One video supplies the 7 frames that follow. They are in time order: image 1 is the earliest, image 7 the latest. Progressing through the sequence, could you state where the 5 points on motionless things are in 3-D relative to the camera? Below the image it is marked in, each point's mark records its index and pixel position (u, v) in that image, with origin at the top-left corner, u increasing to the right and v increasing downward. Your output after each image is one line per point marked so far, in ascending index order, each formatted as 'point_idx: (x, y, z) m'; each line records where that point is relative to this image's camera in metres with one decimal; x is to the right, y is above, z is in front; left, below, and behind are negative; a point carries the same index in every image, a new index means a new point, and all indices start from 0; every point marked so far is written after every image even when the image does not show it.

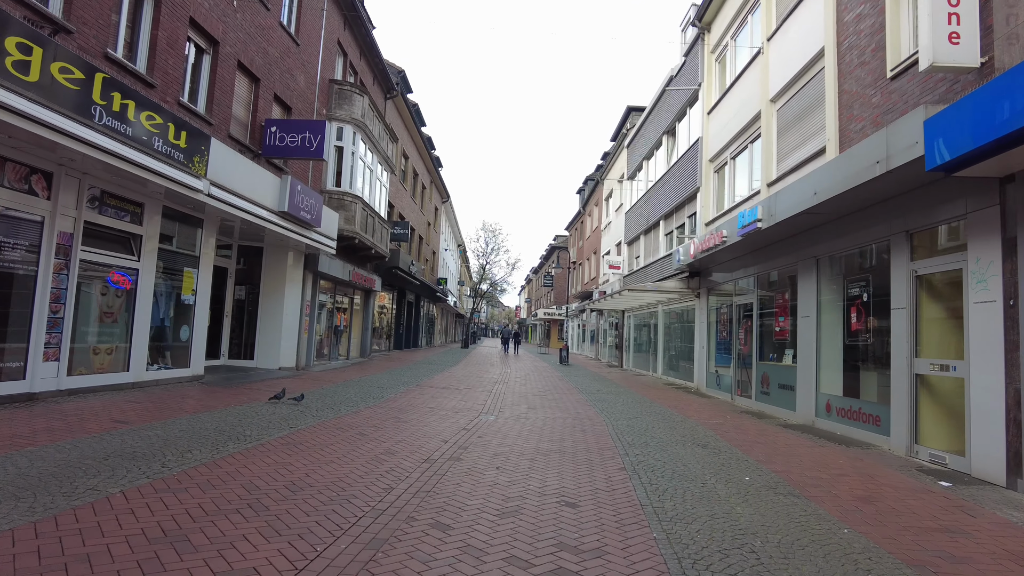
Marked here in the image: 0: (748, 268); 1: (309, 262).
0: (+4.7, +0.4, +13.1) m
1: (-4.8, +0.6, +15.4) m
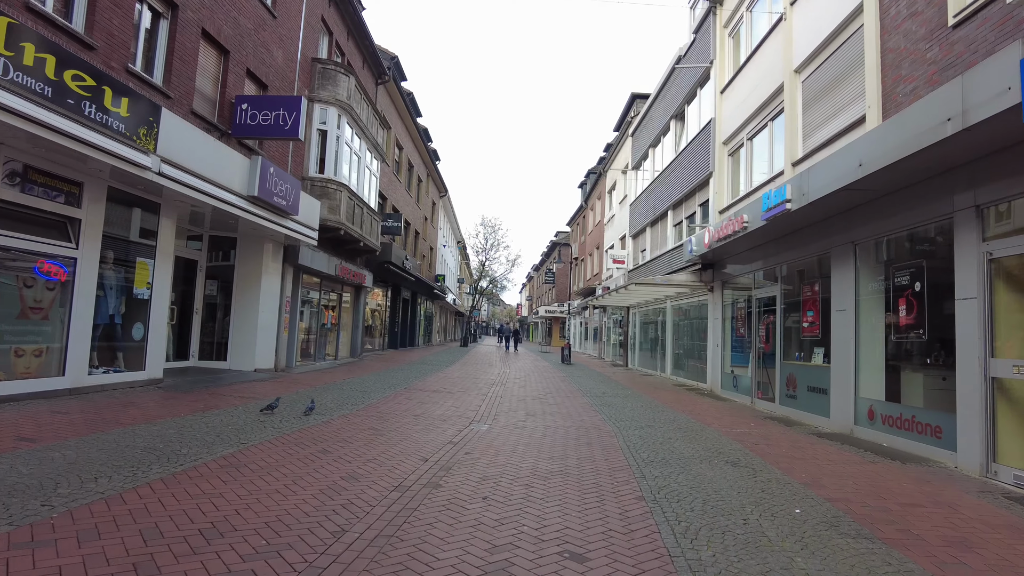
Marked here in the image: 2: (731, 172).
0: (+4.6, +0.5, +11.9) m
1: (-4.8, +0.7, +14.2) m
2: (+4.9, +2.6, +14.7) m
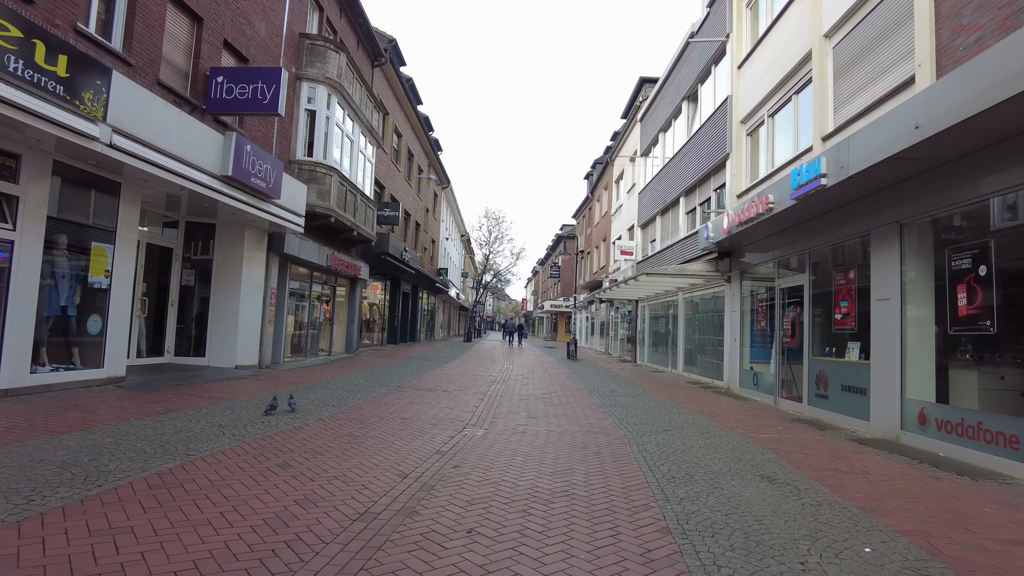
0: (+4.6, +0.7, +10.8) m
1: (-4.8, +0.9, +13.3) m
2: (+4.9, +2.8, +13.6) m
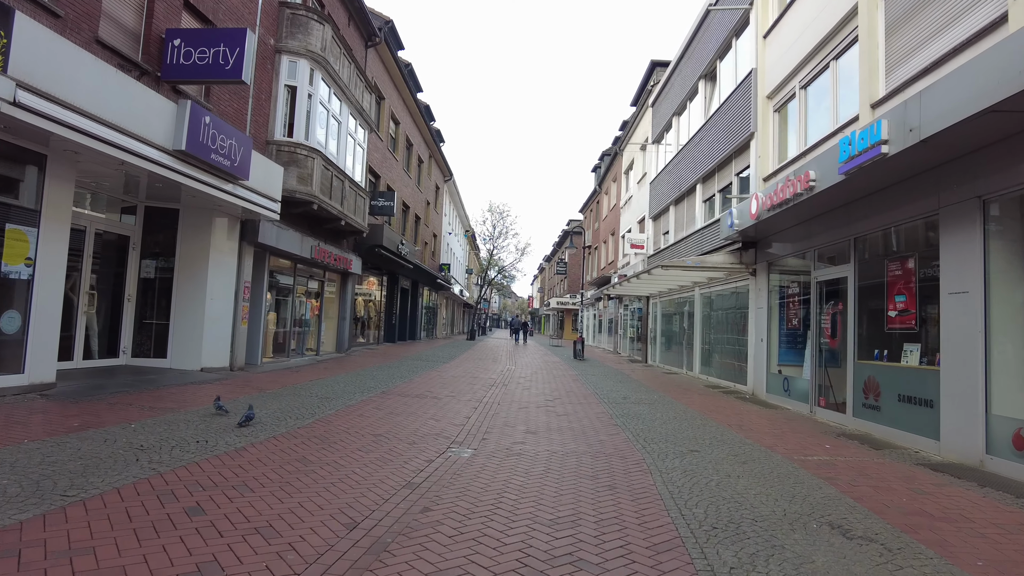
0: (+4.6, +0.8, +9.4) m
1: (-4.8, +1.0, +12.0) m
2: (+4.9, +2.9, +12.2) m
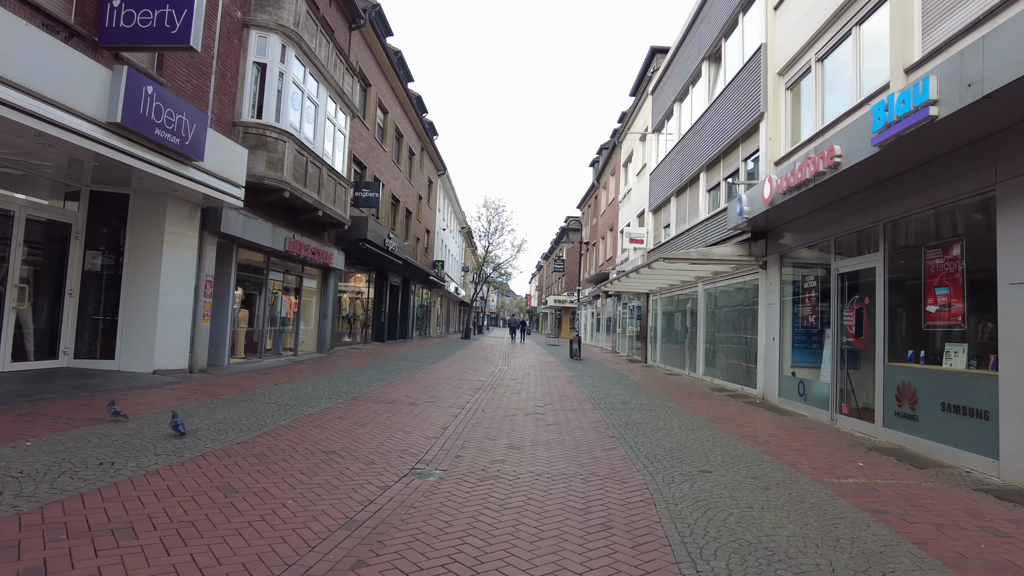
0: (+4.4, +0.9, +8.4) m
1: (-5.0, +1.1, +10.9) m
2: (+4.7, +3.0, +11.2) m
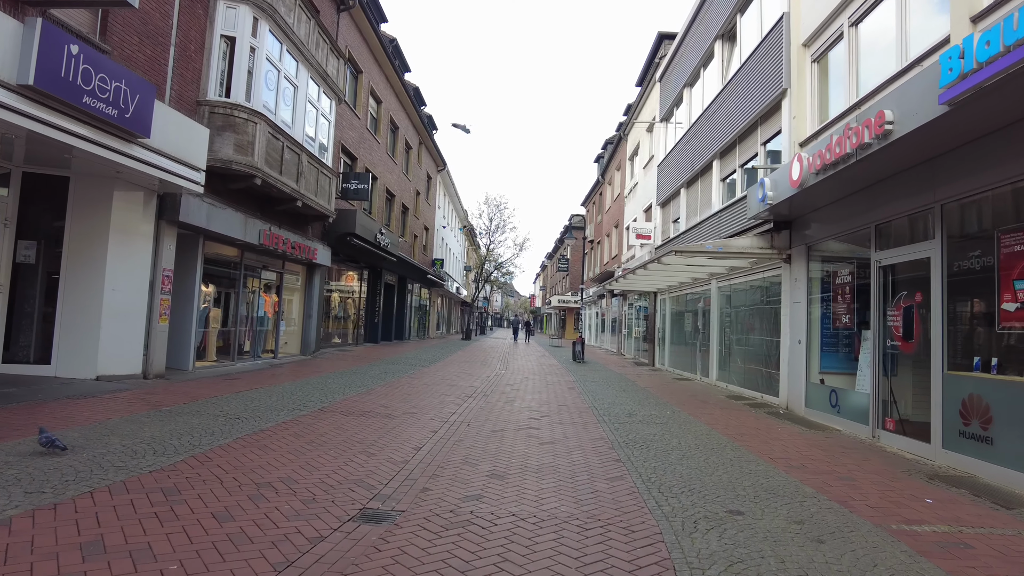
0: (+4.3, +1.0, +7.1) m
1: (-5.1, +1.2, +9.8) m
2: (+4.6, +3.0, +9.9) m
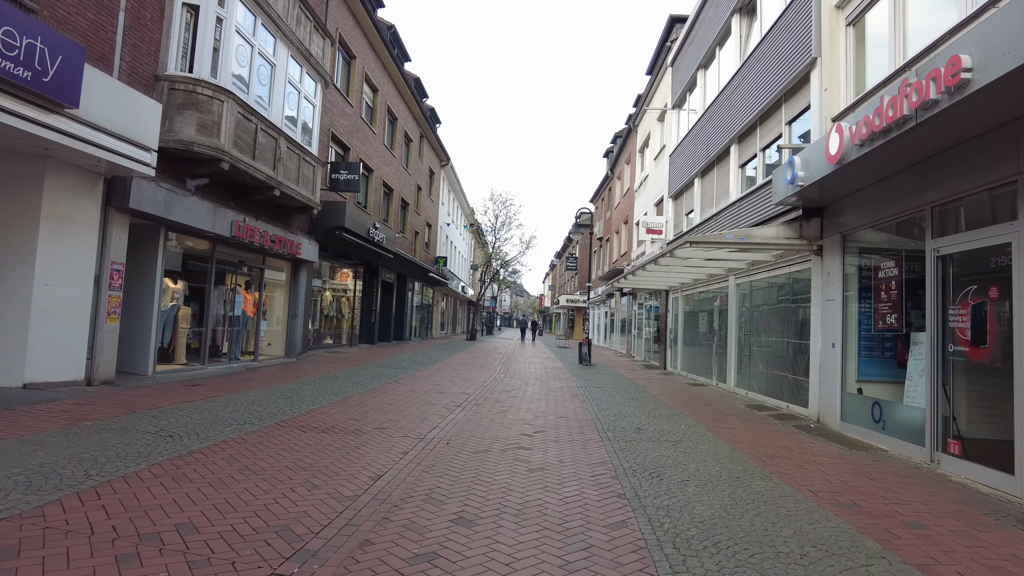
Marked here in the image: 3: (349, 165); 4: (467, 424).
0: (+4.1, +1.0, +5.9) m
1: (-5.2, +1.2, +8.6) m
2: (+4.5, +3.1, +8.7) m
3: (-4.1, +3.1, +16.5) m
4: (-0.5, -1.6, +7.9) m
